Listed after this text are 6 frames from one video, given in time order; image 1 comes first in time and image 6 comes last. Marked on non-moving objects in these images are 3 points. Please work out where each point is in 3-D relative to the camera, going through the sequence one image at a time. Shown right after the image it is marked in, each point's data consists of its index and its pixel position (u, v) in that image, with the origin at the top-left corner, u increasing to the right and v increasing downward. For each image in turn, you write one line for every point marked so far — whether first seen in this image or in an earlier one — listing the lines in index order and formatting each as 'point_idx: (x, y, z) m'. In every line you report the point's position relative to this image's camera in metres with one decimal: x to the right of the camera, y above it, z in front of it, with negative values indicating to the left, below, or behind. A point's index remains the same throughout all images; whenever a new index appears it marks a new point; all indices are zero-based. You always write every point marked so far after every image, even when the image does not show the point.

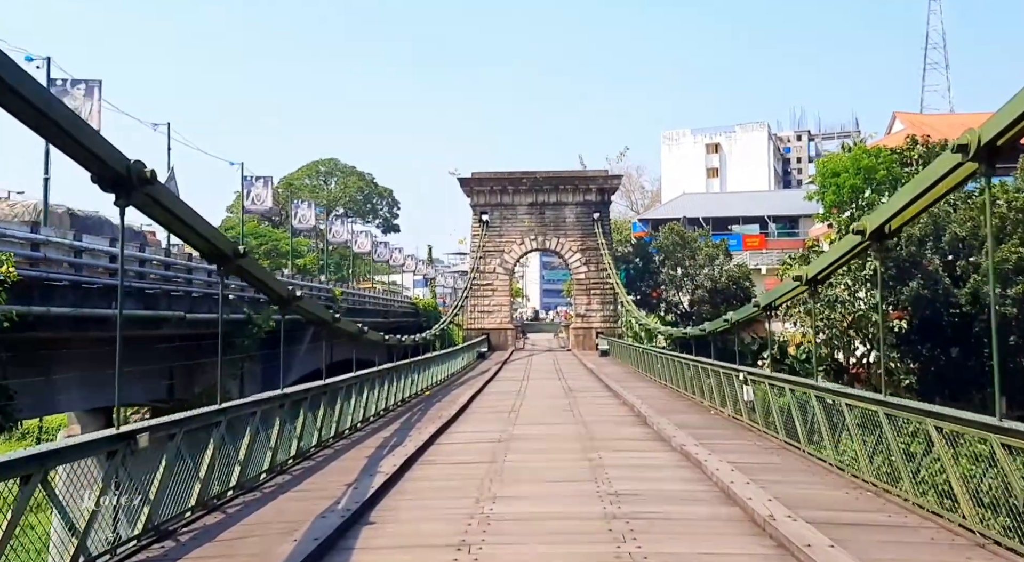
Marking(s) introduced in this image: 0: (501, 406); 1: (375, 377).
0: (-0.2, -1.7, +11.6) m
1: (-1.7, -1.2, +11.1) m
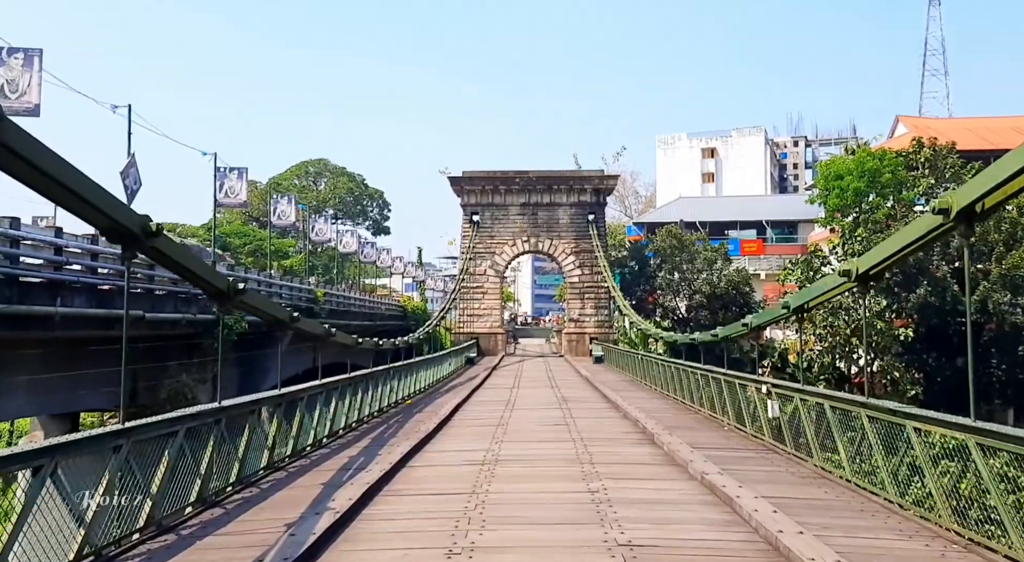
0: (-0.3, -1.7, +10.4) m
1: (-1.9, -1.2, +9.9) m
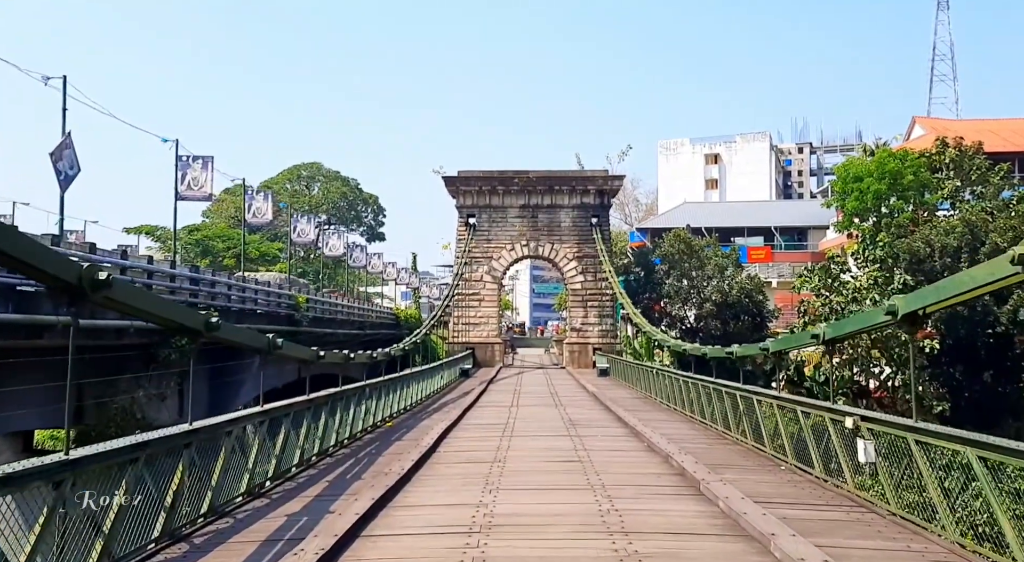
0: (-0.3, -1.7, +8.4) m
1: (-1.9, -1.2, +7.9) m
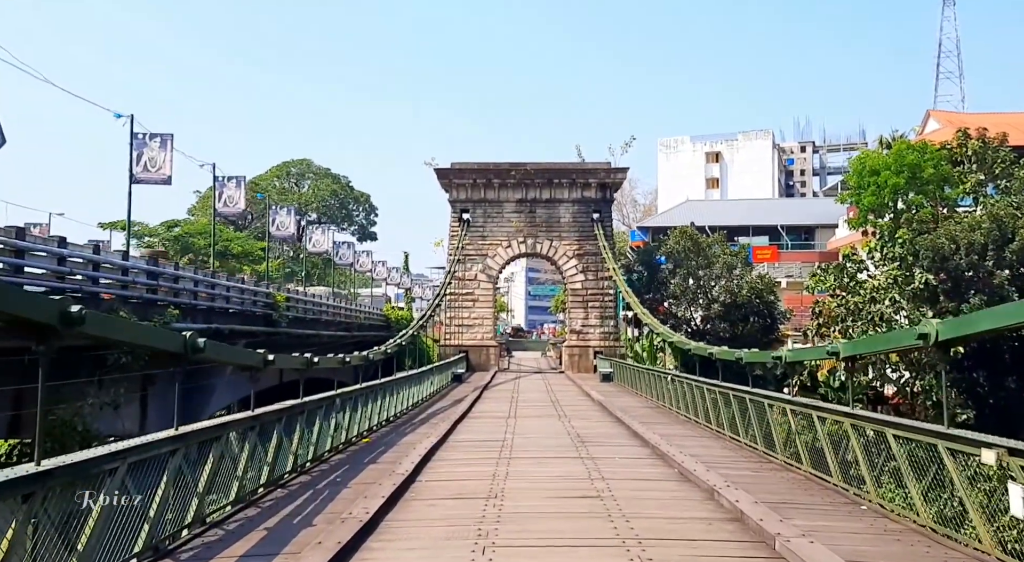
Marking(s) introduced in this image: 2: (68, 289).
0: (-0.3, -1.6, +6.7) m
1: (-1.9, -1.1, +6.2) m
2: (-5.7, -0.1, +11.1) m
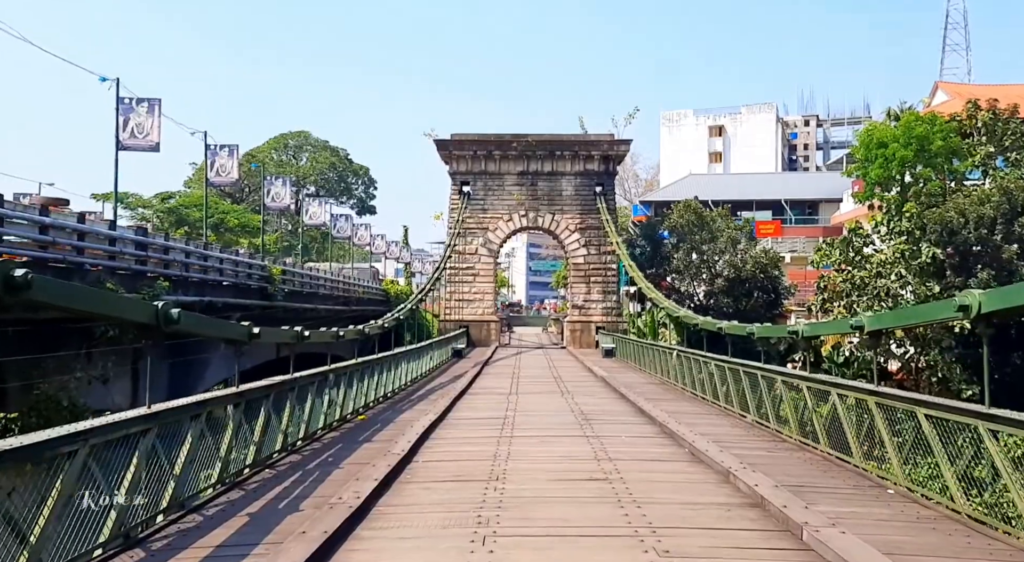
0: (-0.3, -1.3, +6.3) m
1: (-1.9, -0.9, +5.8) m
2: (-5.6, +0.3, +10.7) m
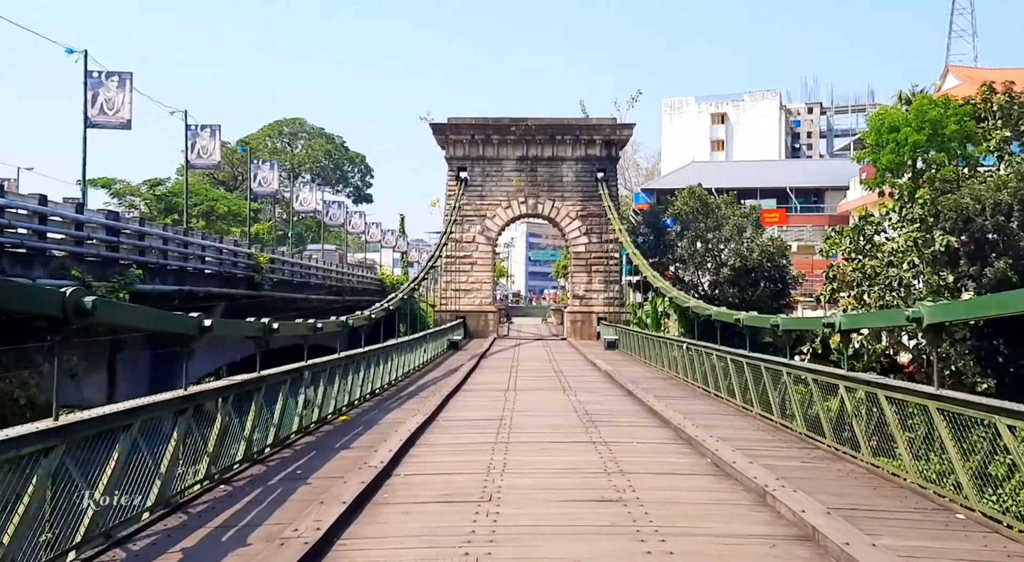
0: (-0.3, -1.2, +5.5) m
1: (-1.9, -0.8, +4.9) m
2: (-5.7, +0.4, +9.8) m
